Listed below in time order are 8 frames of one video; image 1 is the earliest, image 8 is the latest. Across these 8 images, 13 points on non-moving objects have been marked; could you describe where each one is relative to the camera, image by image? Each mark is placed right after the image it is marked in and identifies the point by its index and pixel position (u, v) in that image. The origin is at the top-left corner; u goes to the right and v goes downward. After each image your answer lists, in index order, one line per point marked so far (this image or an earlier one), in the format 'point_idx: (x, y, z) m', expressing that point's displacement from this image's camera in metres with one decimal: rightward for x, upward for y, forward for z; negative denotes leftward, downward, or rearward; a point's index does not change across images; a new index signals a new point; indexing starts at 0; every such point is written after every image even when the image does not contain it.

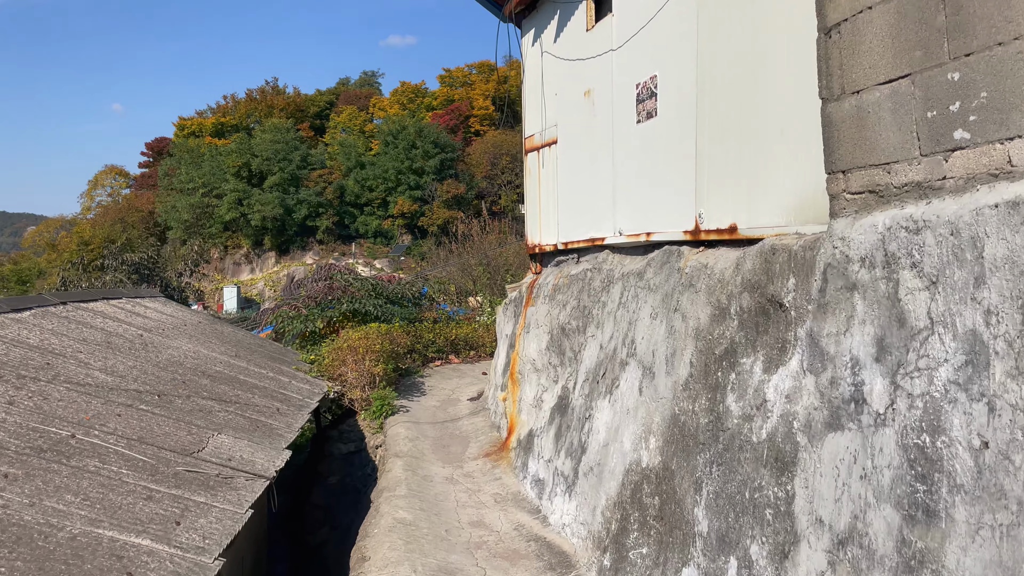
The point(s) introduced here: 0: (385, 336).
0: (-2.1, -0.8, +11.5) m
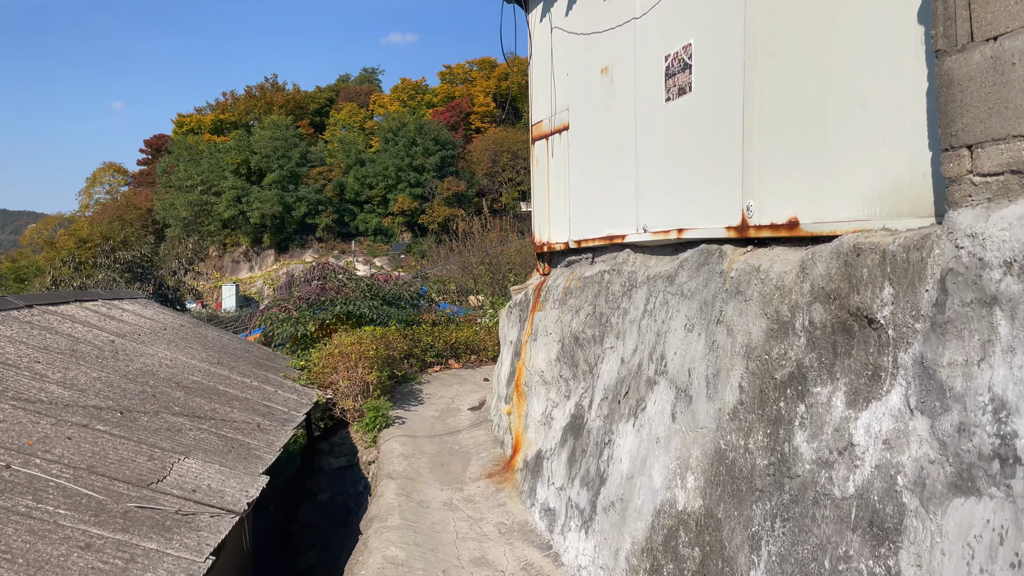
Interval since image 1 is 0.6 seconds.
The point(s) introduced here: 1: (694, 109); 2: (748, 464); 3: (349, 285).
0: (-2.1, -0.8, +10.7) m
1: (+1.1, +1.1, +4.2) m
2: (+1.1, -0.8, +3.2) m
3: (-3.0, +0.1, +12.4) m
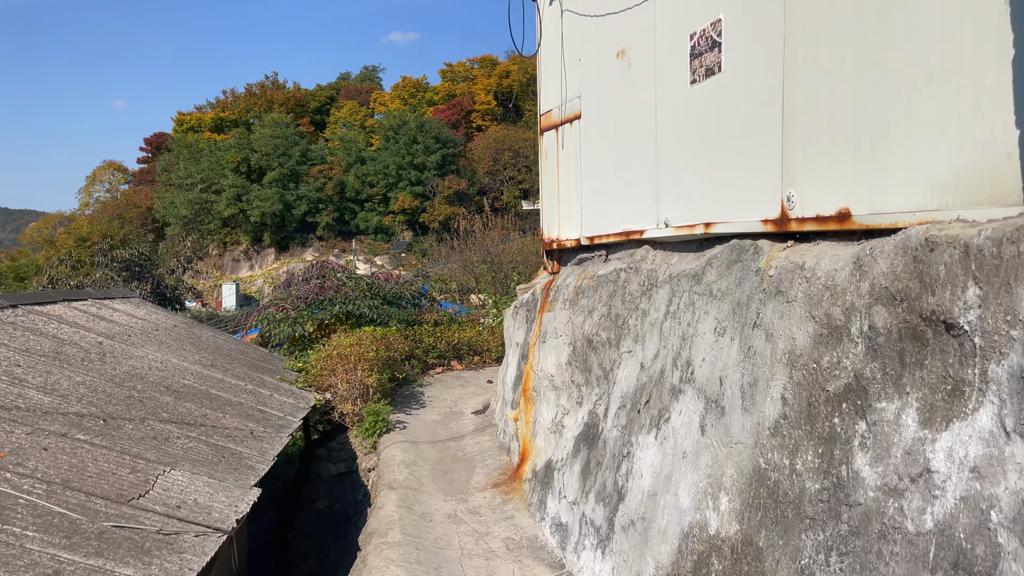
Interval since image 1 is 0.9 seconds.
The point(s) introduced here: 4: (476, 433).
0: (-2.0, -0.8, +10.4) m
1: (+1.2, +1.1, +3.8) m
2: (+1.2, -0.8, +2.8) m
3: (-2.9, +0.1, +12.1) m
4: (-0.4, -1.8, +8.4) m
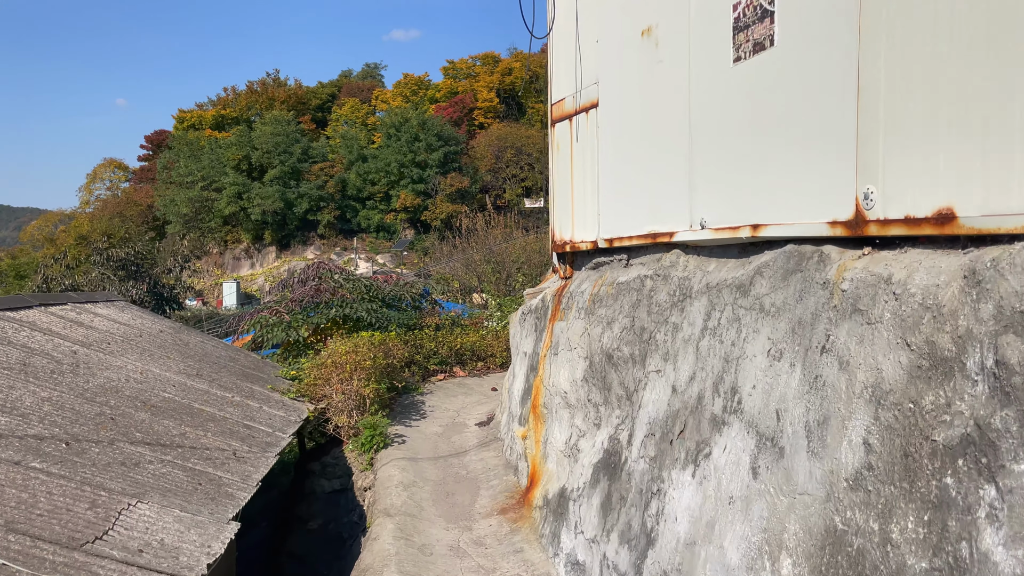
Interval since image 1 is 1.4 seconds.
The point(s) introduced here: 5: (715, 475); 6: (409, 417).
0: (-1.9, -0.9, +9.8) m
1: (+1.3, +1.0, +3.2) m
2: (+1.2, -0.9, +2.2) m
3: (-2.8, 0.0, +11.5) m
4: (-0.4, -1.8, +7.8) m
5: (+1.0, -0.9, +3.3) m
6: (-1.4, -1.7, +9.2) m
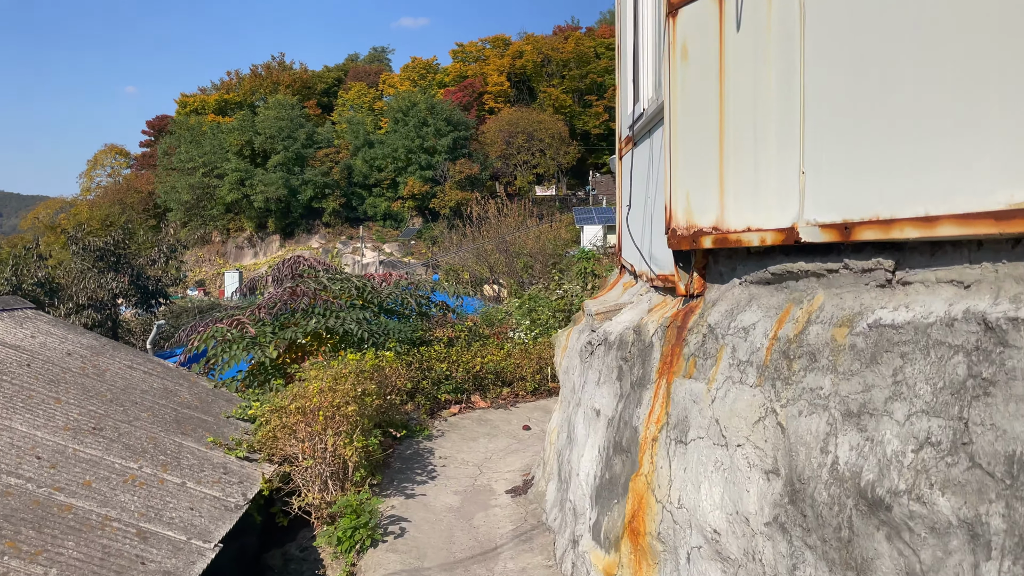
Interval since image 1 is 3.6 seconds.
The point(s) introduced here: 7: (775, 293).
0: (-1.5, -0.9, +7.1) m
1: (+1.6, +0.9, +0.5) m
2: (+1.6, -1.1, -0.5) m
3: (-2.3, 0.0, +8.8) m
4: (+0.1, -1.9, +5.1) m
5: (+1.3, -1.1, +0.5) m
6: (-0.9, -1.8, +6.5) m
7: (+1.0, 0.0, +2.8) m
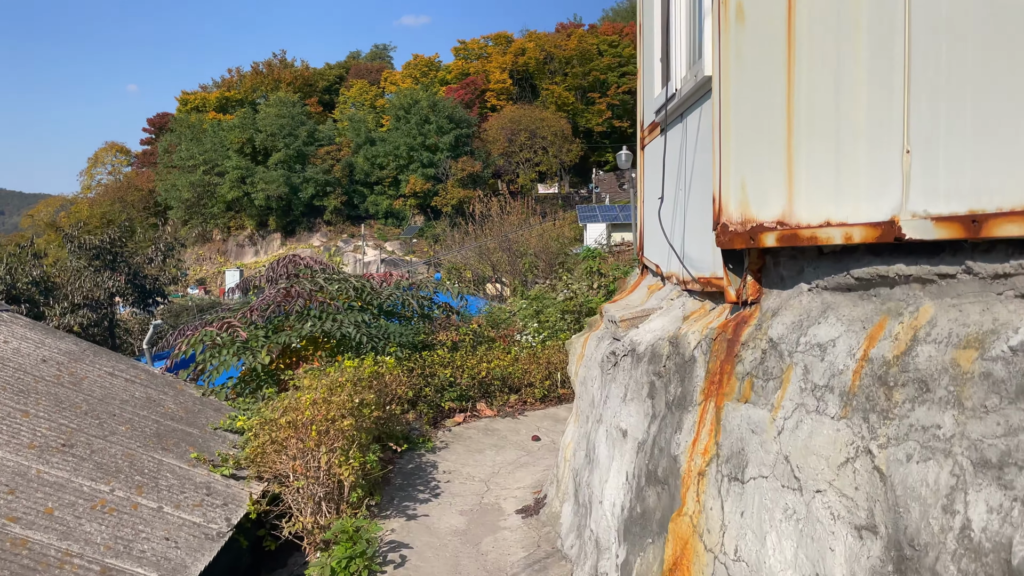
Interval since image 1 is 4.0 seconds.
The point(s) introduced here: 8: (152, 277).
0: (-1.4, -0.9, +6.6) m
1: (+1.7, +0.8, 0.0) m
2: (+1.7, -1.1, -1.0) m
3: (-2.2, 0.0, +8.3) m
4: (+0.1, -2.0, +4.6) m
5: (+1.4, -1.1, 0.0) m
6: (-0.9, -1.8, +6.0) m
7: (+1.1, 0.0, +2.3) m
8: (-10.6, +0.3, +19.9) m
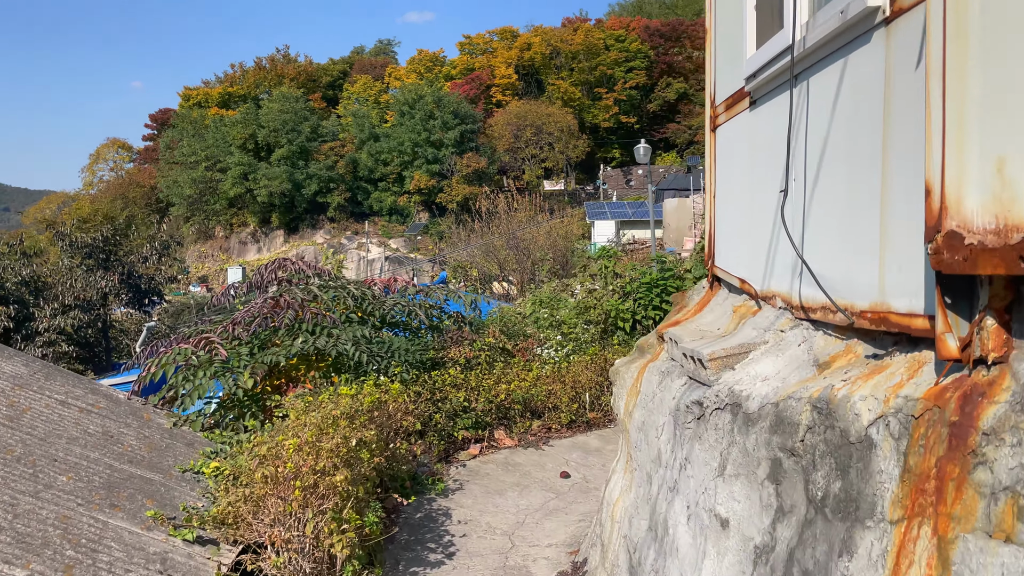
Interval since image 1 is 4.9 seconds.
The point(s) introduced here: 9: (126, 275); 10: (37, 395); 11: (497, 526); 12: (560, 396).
0: (-1.1, -1.0, +5.5) m
1: (+1.9, +0.7, -1.2) m
2: (+1.8, -1.3, -2.1) m
3: (-2.0, -0.1, +7.2) m
4: (+0.4, -2.1, +3.5) m
5: (+1.6, -1.2, -1.1) m
6: (-0.6, -1.9, +4.9) m
7: (+1.3, -0.2, +1.2) m
8: (-10.3, +0.3, +18.9) m
9: (-10.4, +0.3, +18.0) m
10: (-3.9, -0.9, +5.6) m
11: (-0.1, -1.9, +5.5) m
12: (+0.5, -1.2, +7.5) m
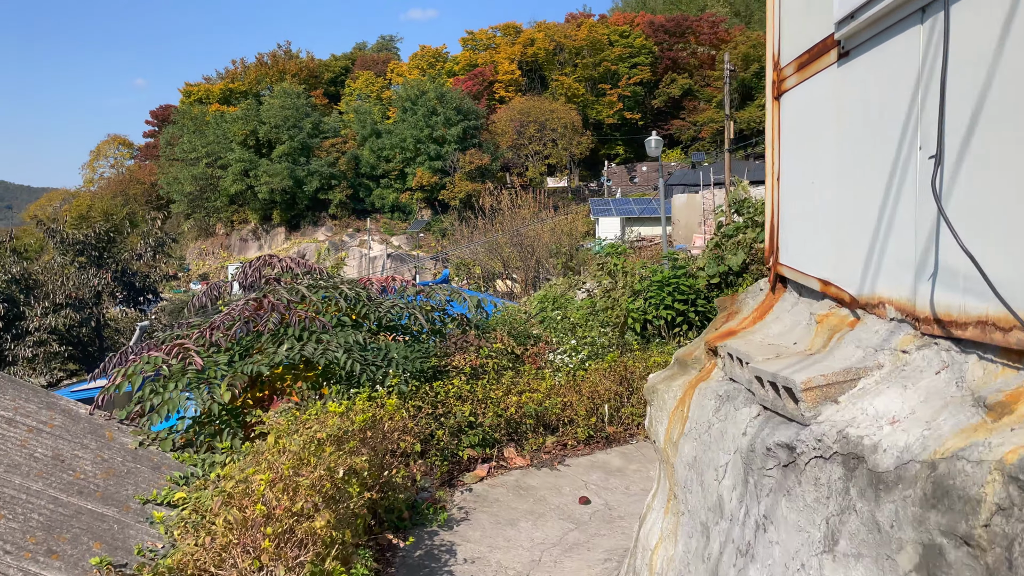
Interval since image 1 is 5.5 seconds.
0: (-1.0, -1.1, +4.7) m
1: (+2.0, +0.7, -1.9) m
2: (+1.9, -1.3, -2.9) m
3: (-1.9, -0.1, +6.4) m
4: (+0.5, -2.1, +2.8) m
5: (+1.7, -1.3, -1.8) m
6: (-0.5, -2.0, +4.2) m
7: (+1.4, -0.2, +0.4) m
8: (-10.1, +0.3, +18.2) m
9: (-10.2, +0.4, +17.3) m
10: (-3.8, -0.9, +4.9) m
11: (0.0, -1.9, +4.7) m
12: (+0.6, -1.2, +6.8) m
